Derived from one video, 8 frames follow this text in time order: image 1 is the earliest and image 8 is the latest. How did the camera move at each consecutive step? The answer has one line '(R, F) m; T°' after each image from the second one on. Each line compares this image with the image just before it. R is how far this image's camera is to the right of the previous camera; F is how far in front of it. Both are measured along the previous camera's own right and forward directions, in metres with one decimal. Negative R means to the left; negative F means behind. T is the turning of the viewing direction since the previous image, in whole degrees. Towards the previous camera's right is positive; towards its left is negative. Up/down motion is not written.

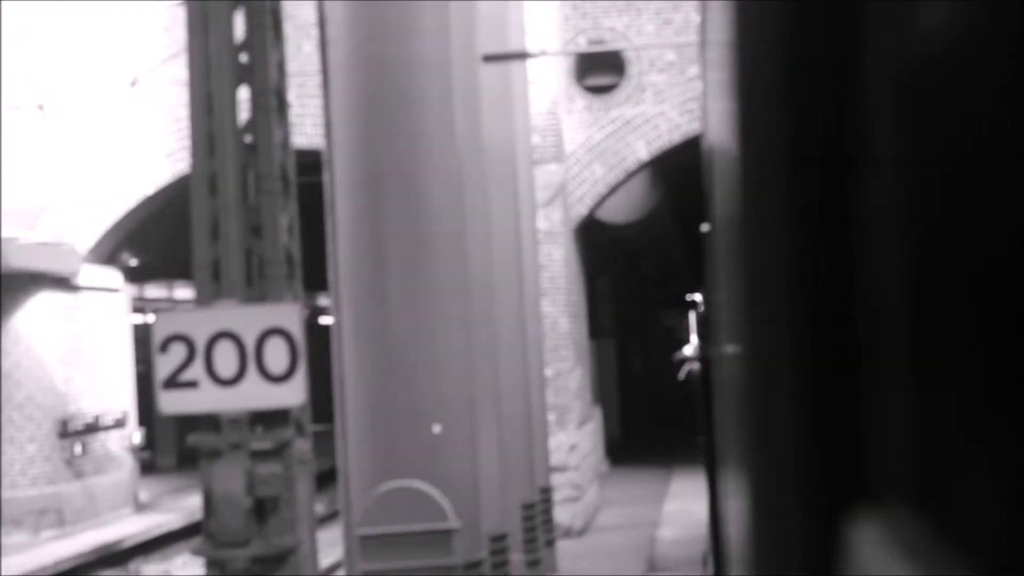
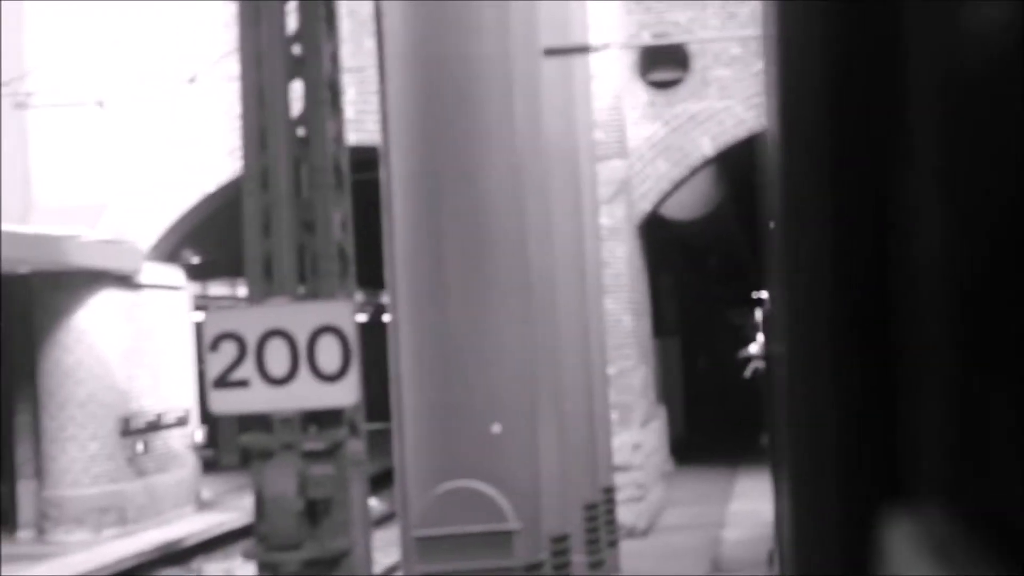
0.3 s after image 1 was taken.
(0.0, +0.2) m; -2°
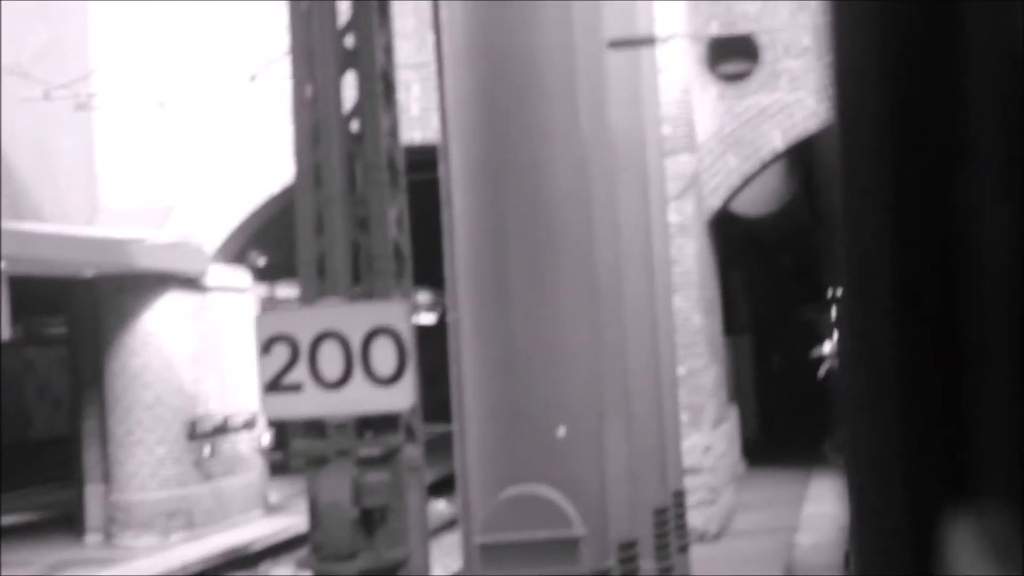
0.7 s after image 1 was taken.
(0.0, +0.2) m; -2°
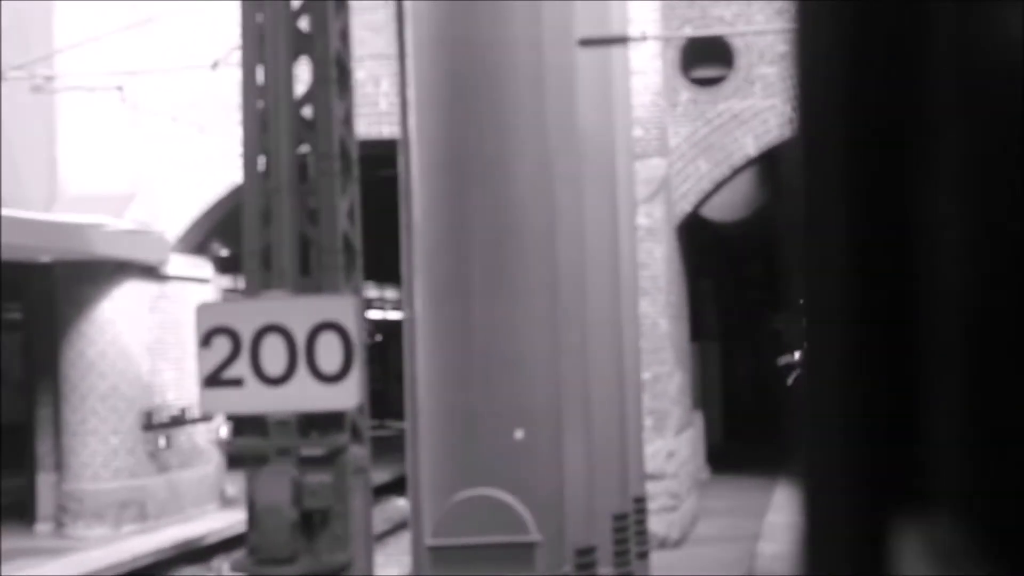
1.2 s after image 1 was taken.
(+0.1, +0.2) m; +1°
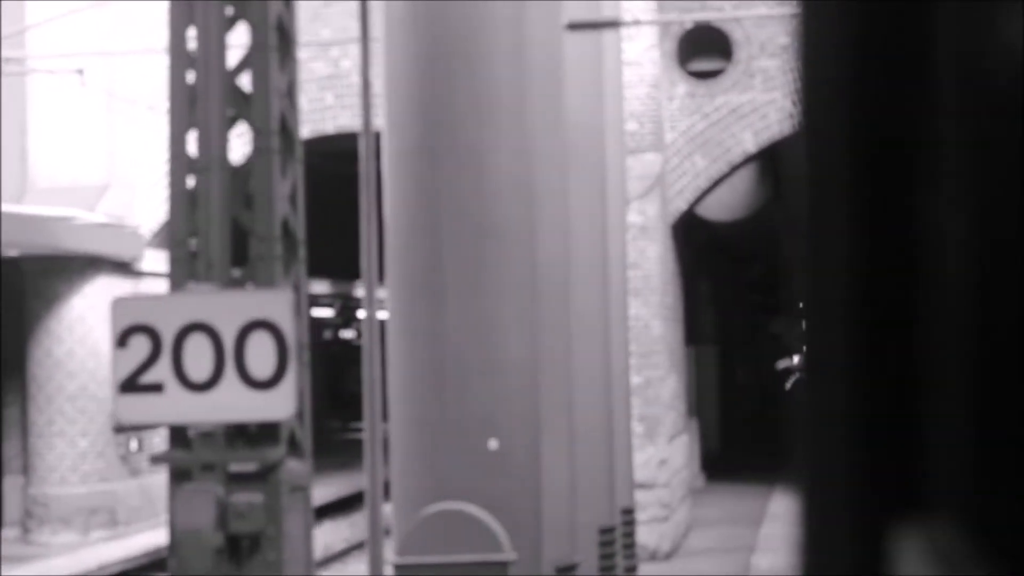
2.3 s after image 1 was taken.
(+0.1, +0.6) m; 0°
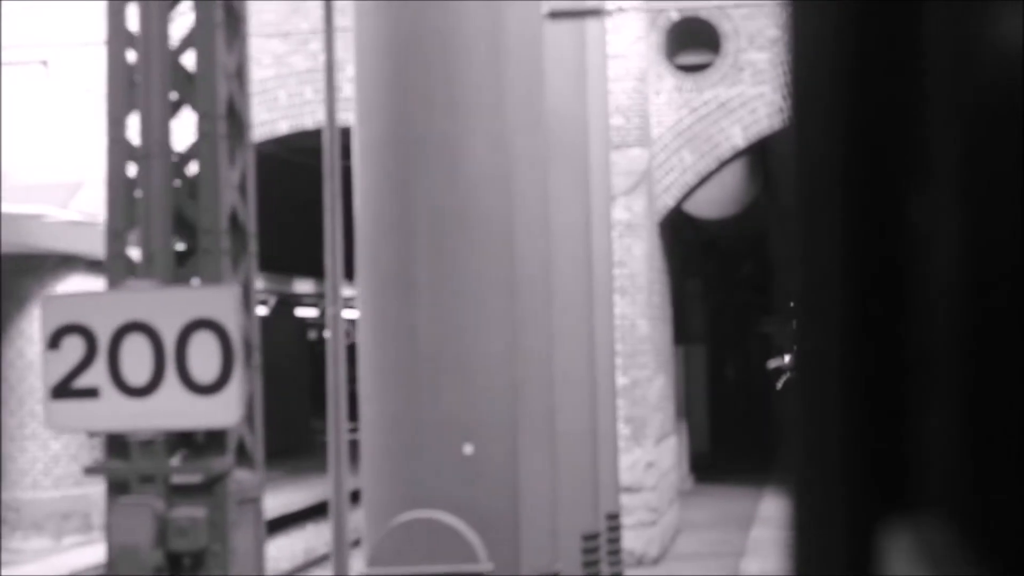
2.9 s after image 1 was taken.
(+0.1, +0.4) m; 0°
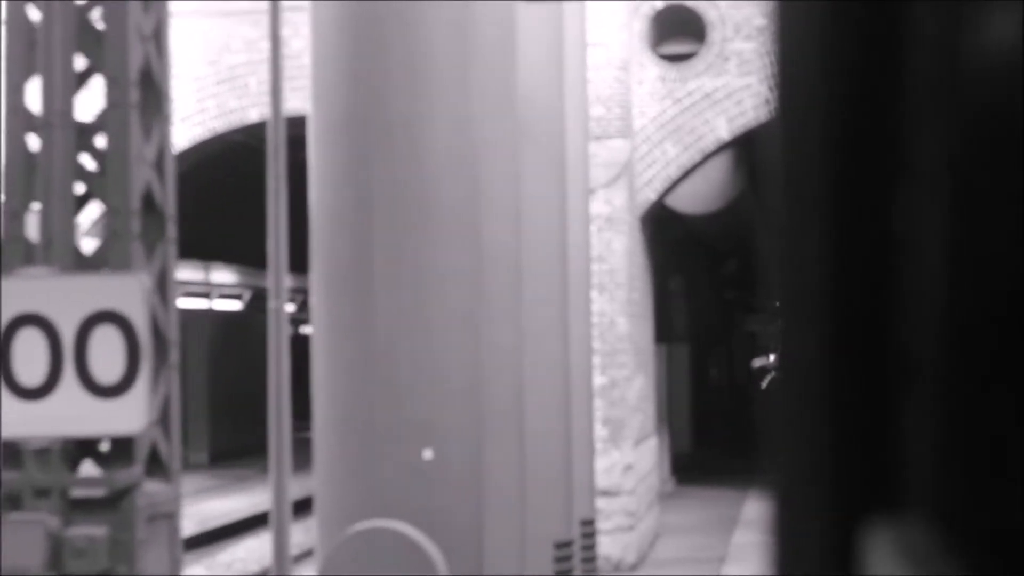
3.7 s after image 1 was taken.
(+0.1, +0.5) m; 0°
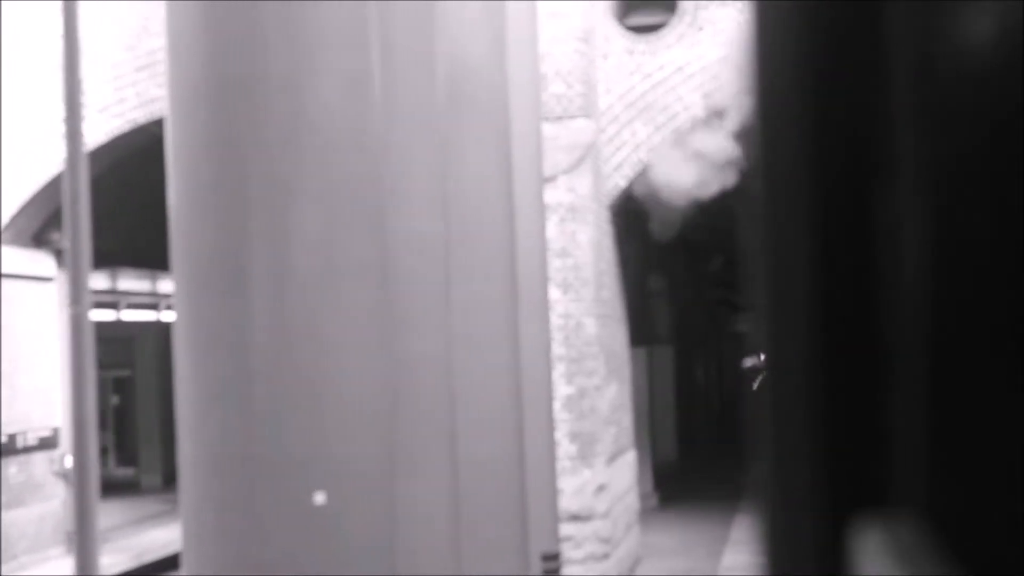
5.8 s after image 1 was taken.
(+0.3, +1.5) m; 0°
